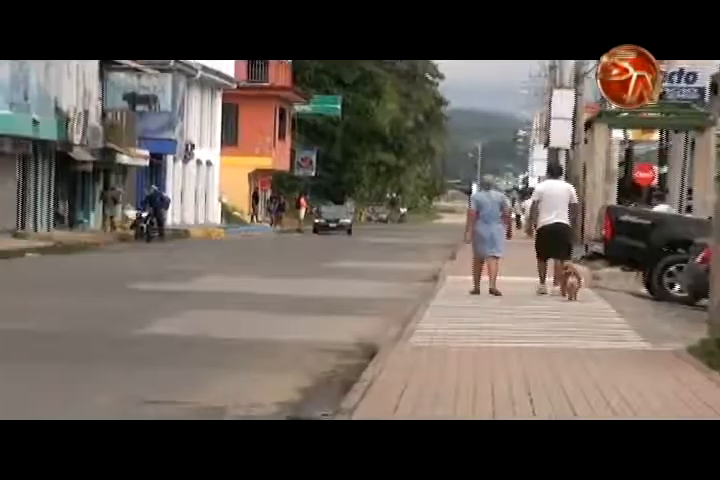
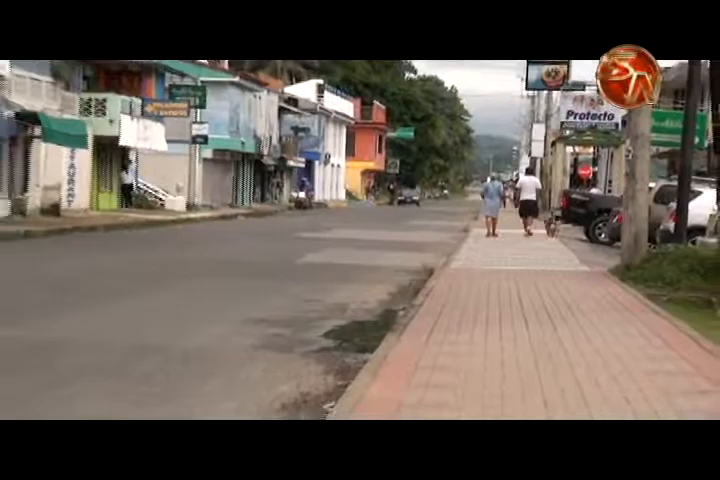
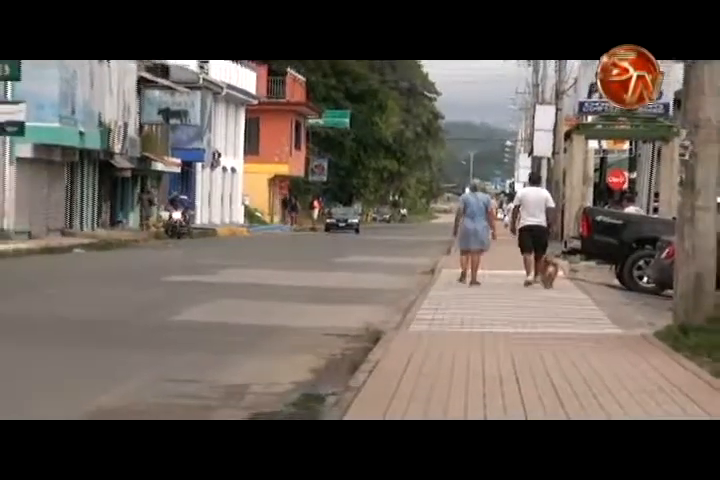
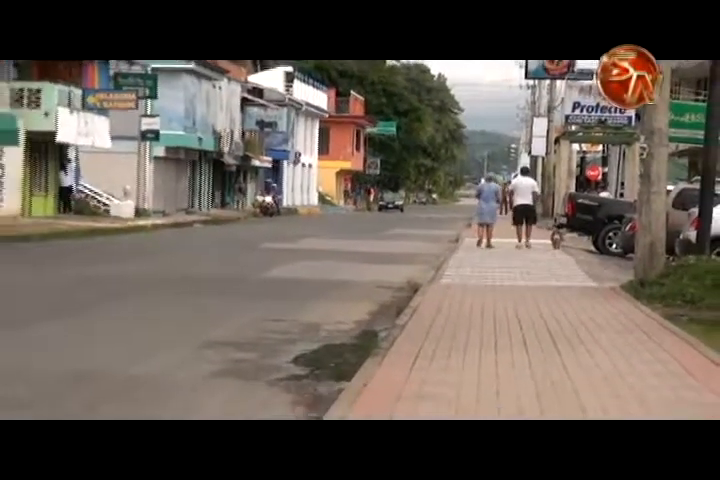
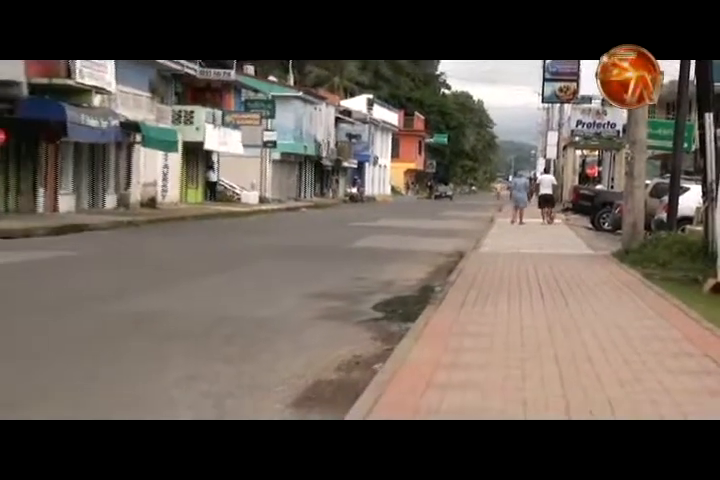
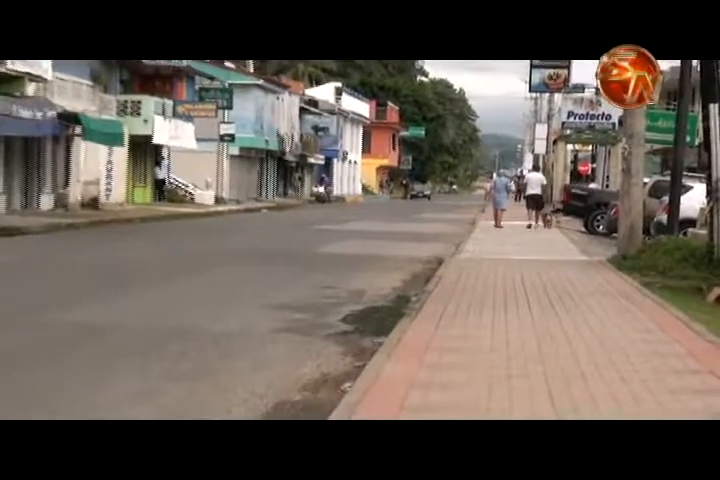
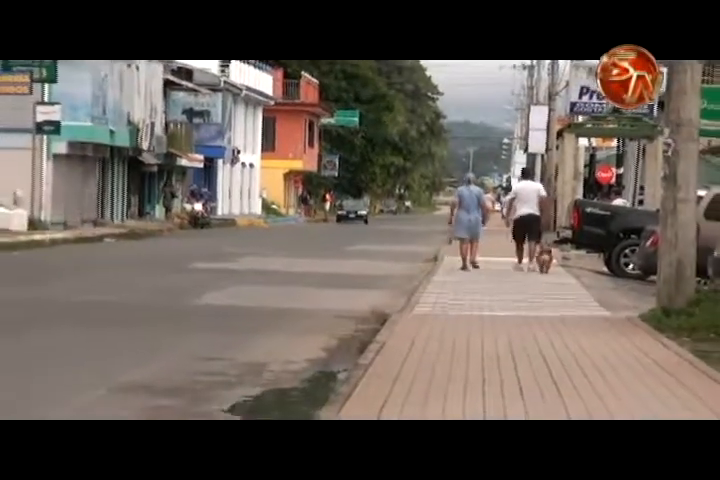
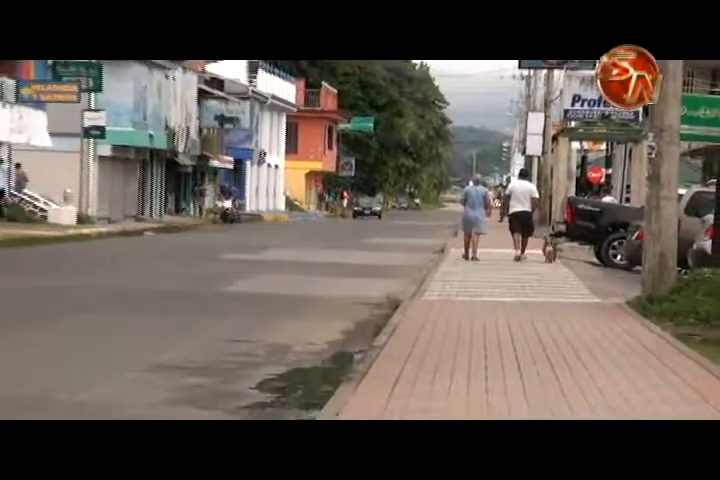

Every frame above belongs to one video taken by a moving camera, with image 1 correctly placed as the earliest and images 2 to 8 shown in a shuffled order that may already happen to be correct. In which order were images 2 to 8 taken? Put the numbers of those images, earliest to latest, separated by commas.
3, 7, 8, 4, 2, 6, 5
